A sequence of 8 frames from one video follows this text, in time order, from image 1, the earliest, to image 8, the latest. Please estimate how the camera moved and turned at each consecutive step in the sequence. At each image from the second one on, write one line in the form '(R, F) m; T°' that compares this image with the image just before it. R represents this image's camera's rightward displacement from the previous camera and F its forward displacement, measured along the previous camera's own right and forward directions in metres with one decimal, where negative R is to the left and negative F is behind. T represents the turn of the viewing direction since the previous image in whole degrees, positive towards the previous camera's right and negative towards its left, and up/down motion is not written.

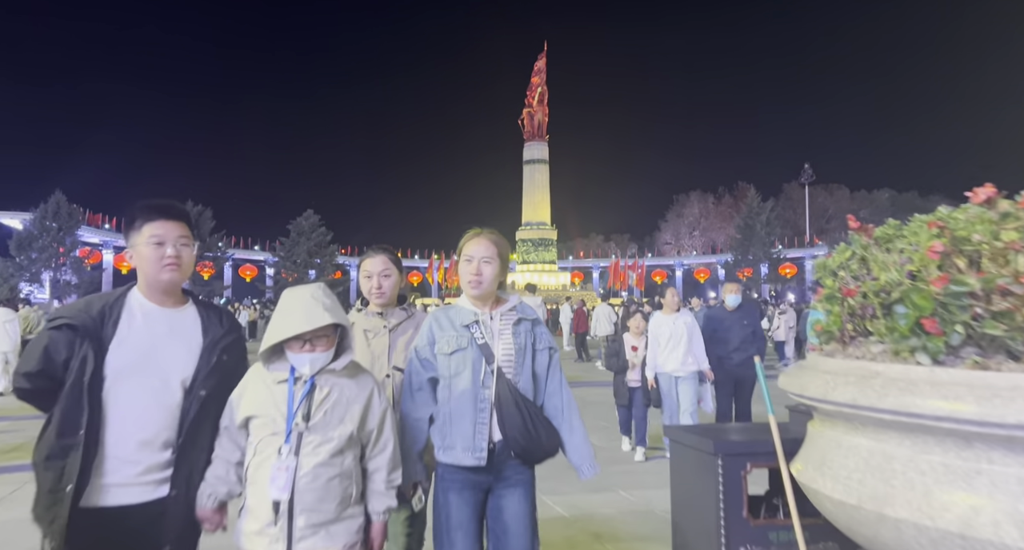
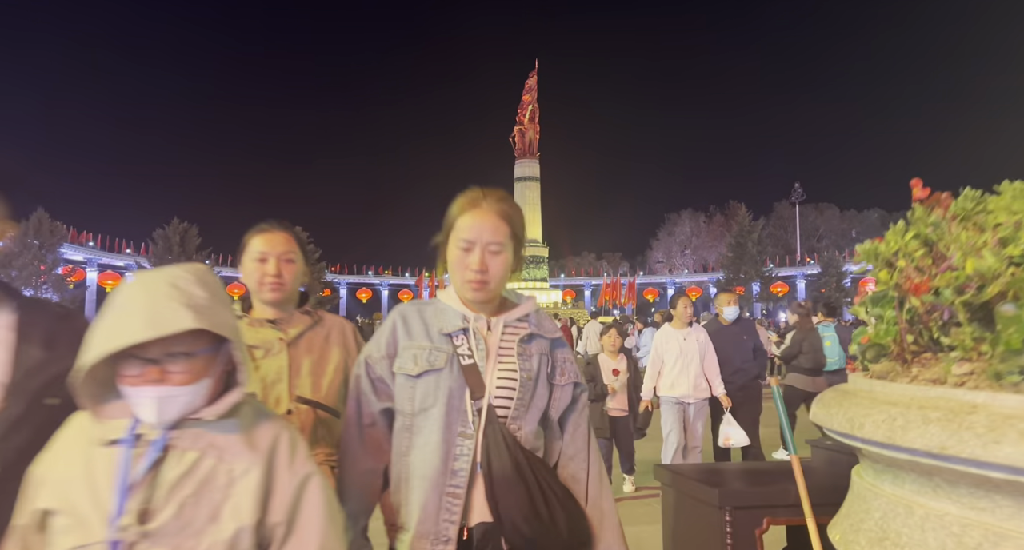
(+0.1, +0.5) m; +1°
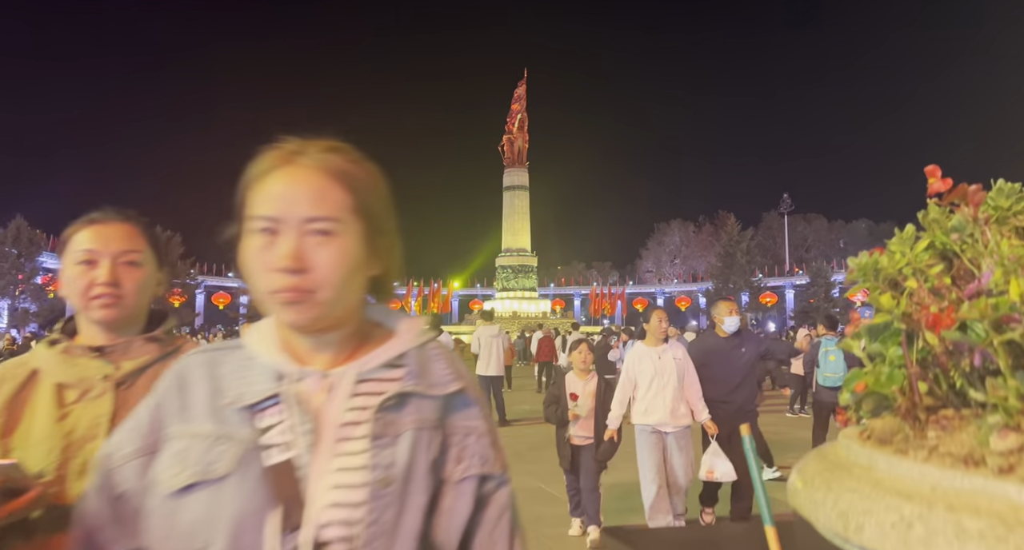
(+0.2, +0.3) m; +1°
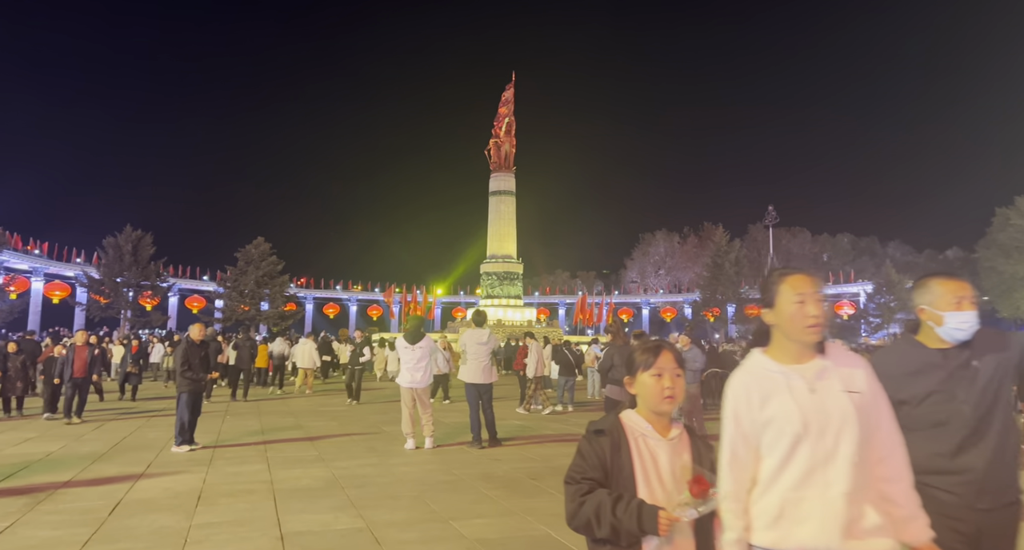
(-0.2, +1.3) m; +2°
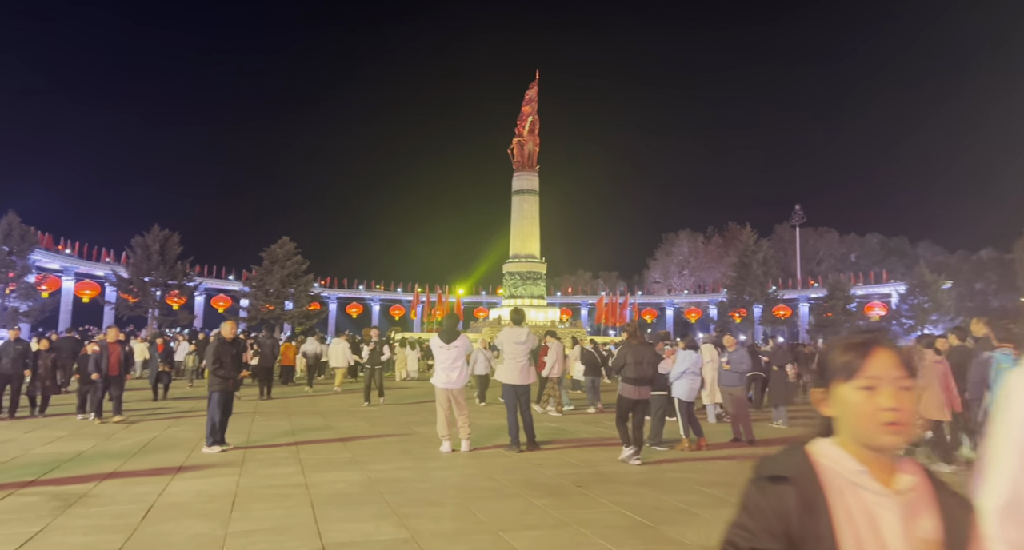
(-0.3, +0.4) m; -2°
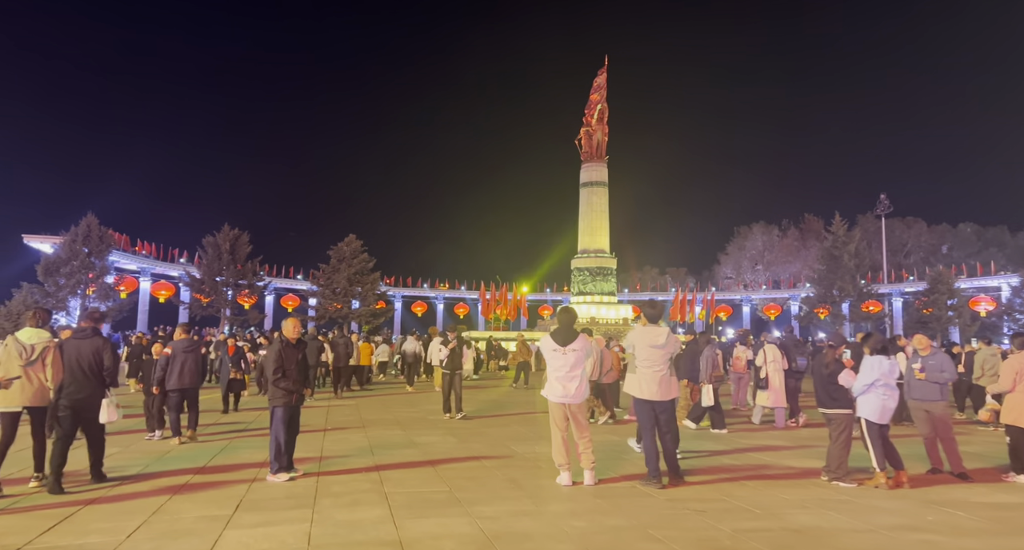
(-0.9, +1.9) m; -6°
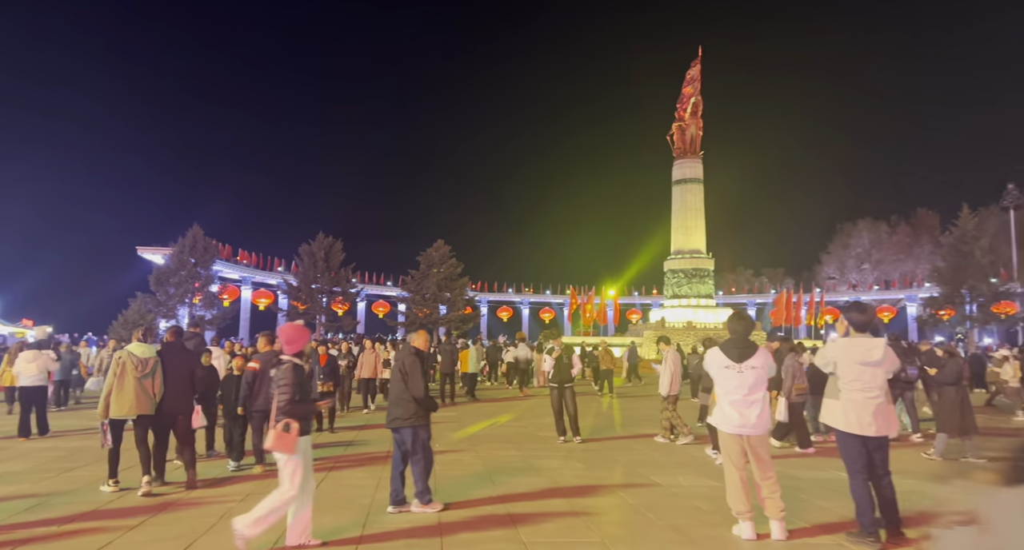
(-0.8, +1.2) m; -8°
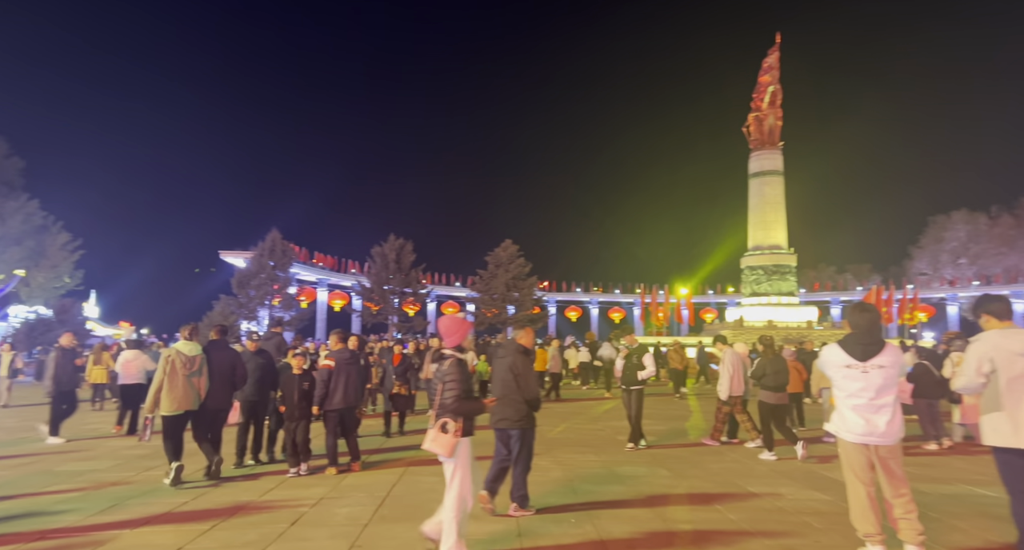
(-0.2, +0.5) m; -6°
